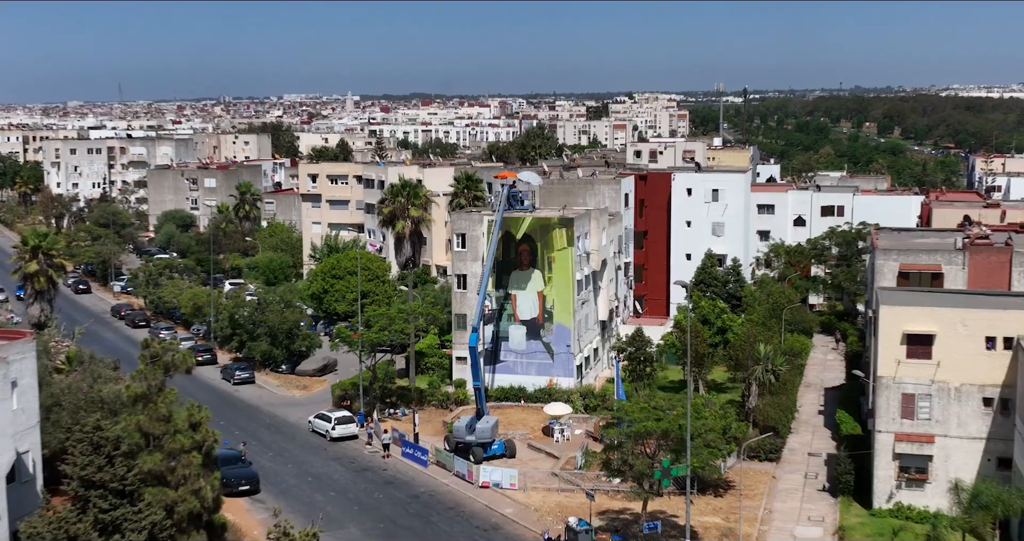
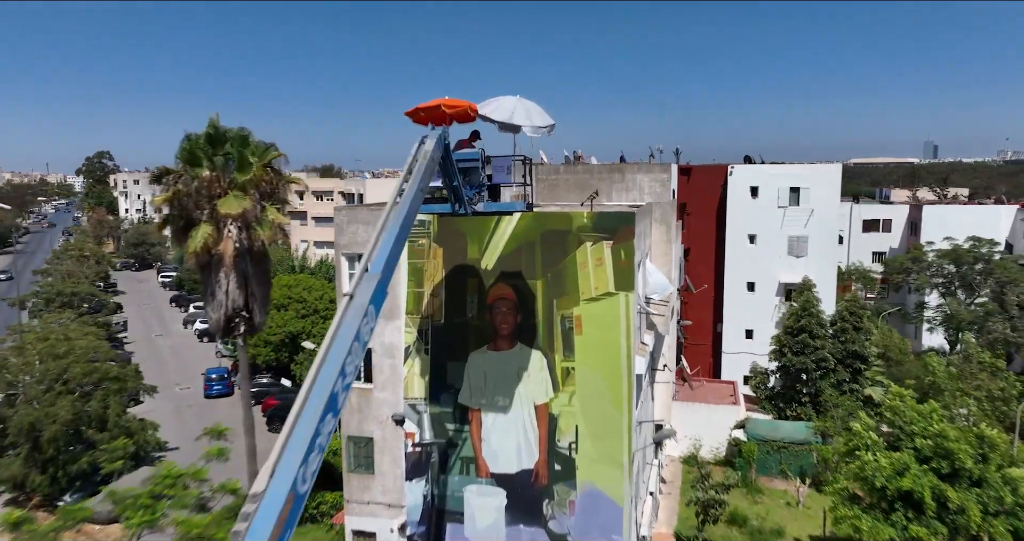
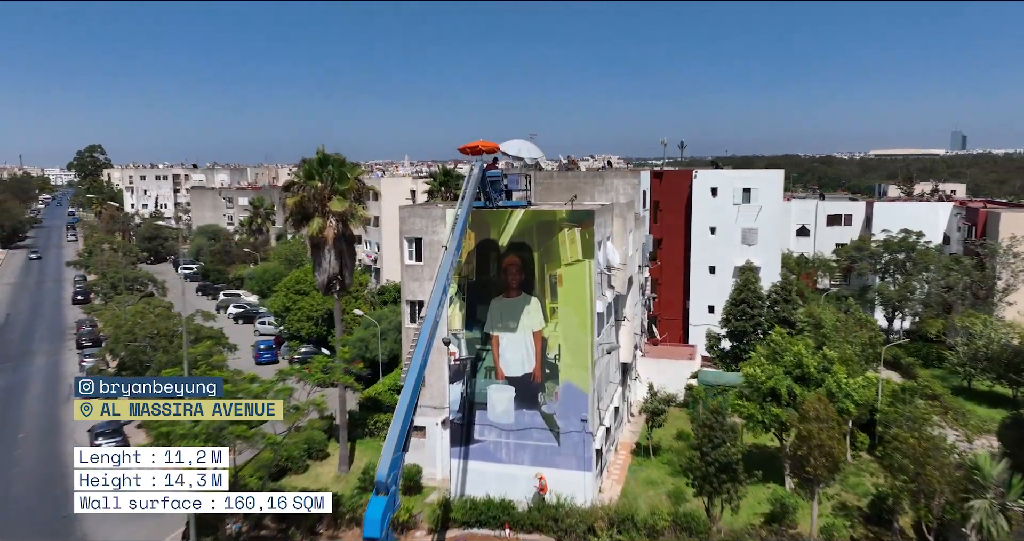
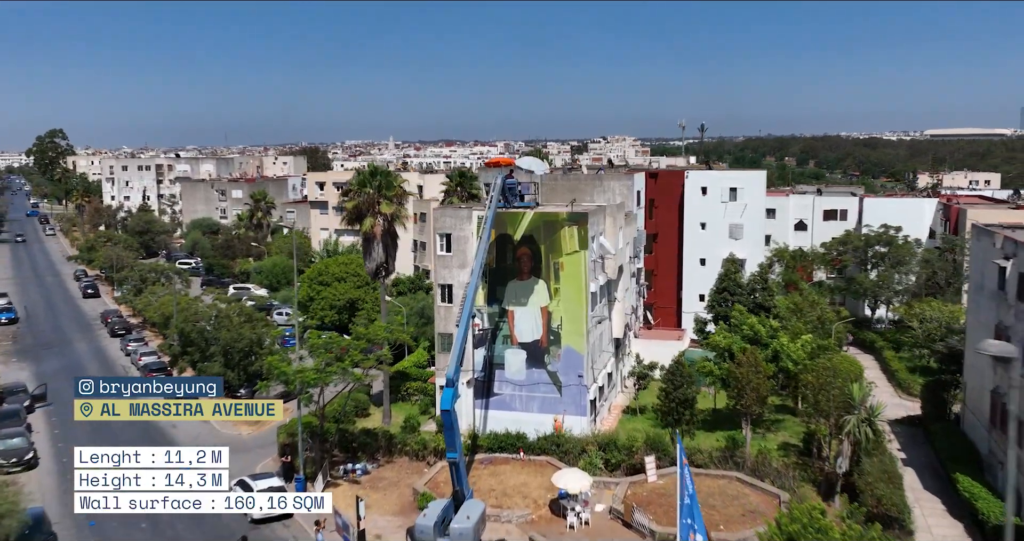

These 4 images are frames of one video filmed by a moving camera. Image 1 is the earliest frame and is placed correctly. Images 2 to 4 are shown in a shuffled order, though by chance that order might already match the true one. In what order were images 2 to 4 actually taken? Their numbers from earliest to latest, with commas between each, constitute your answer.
4, 3, 2
